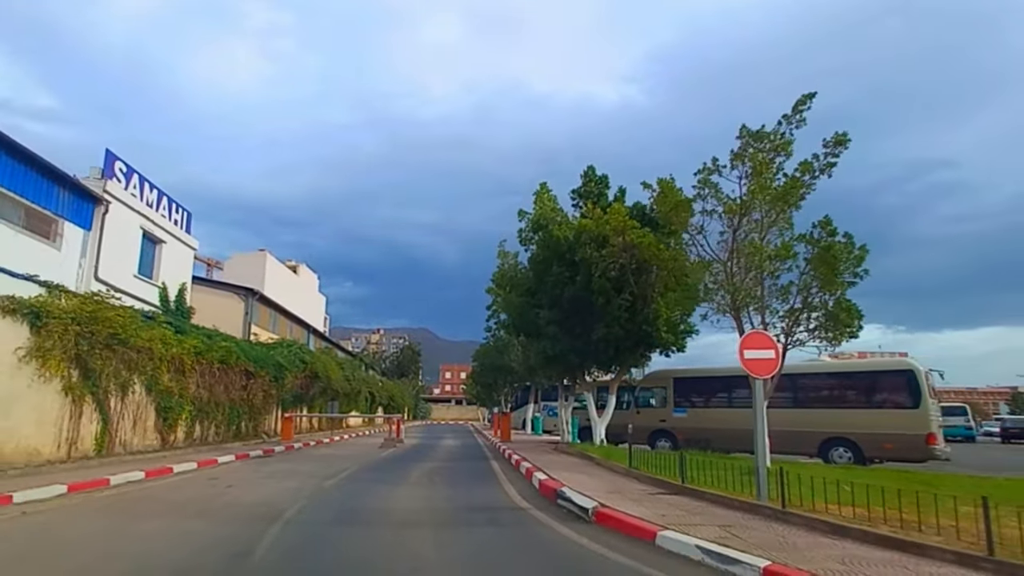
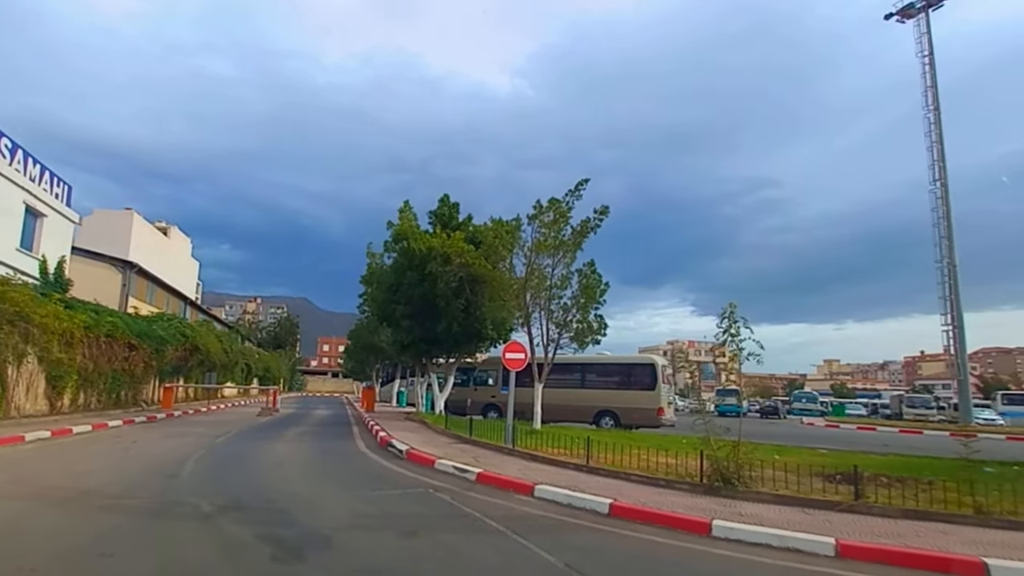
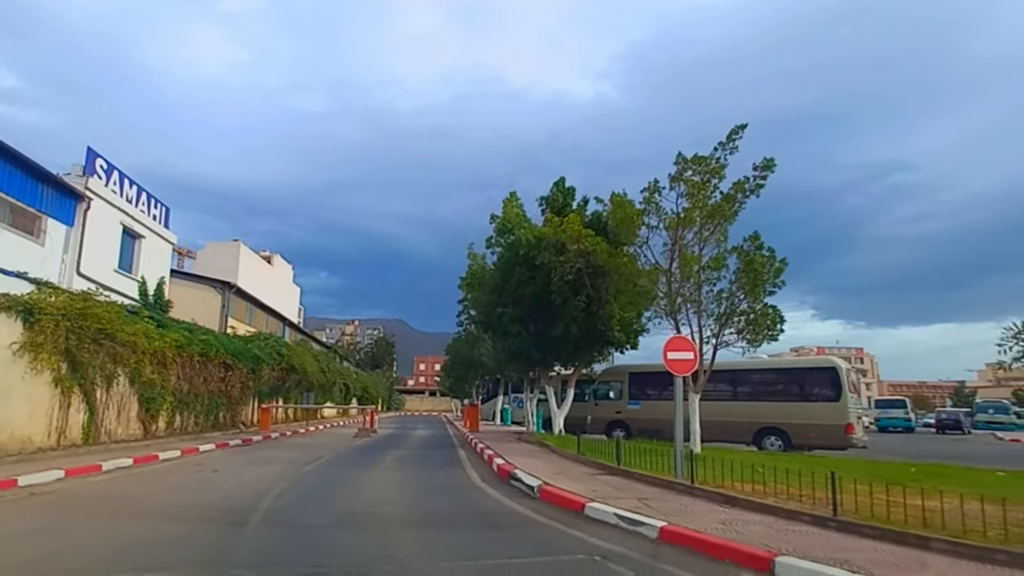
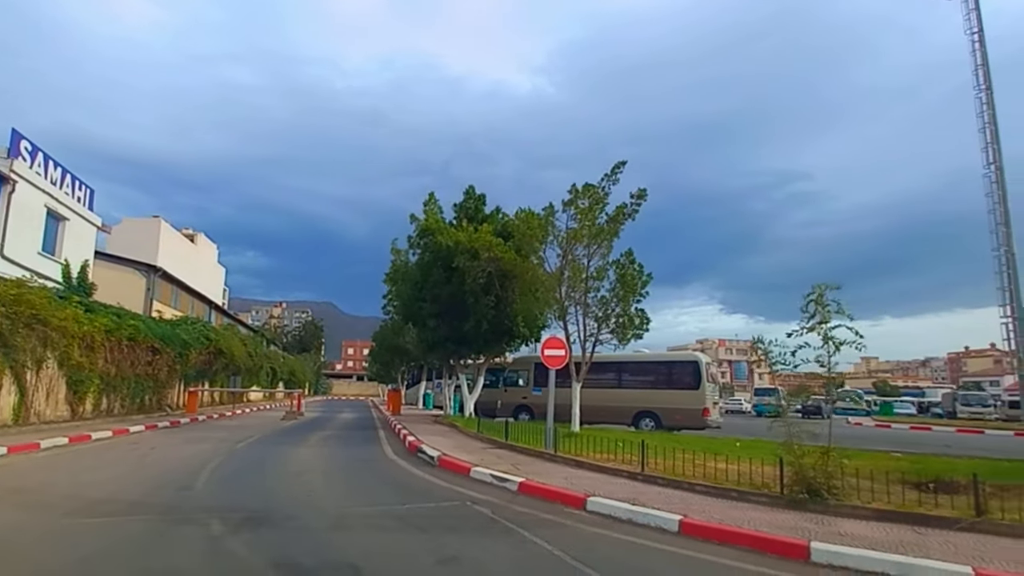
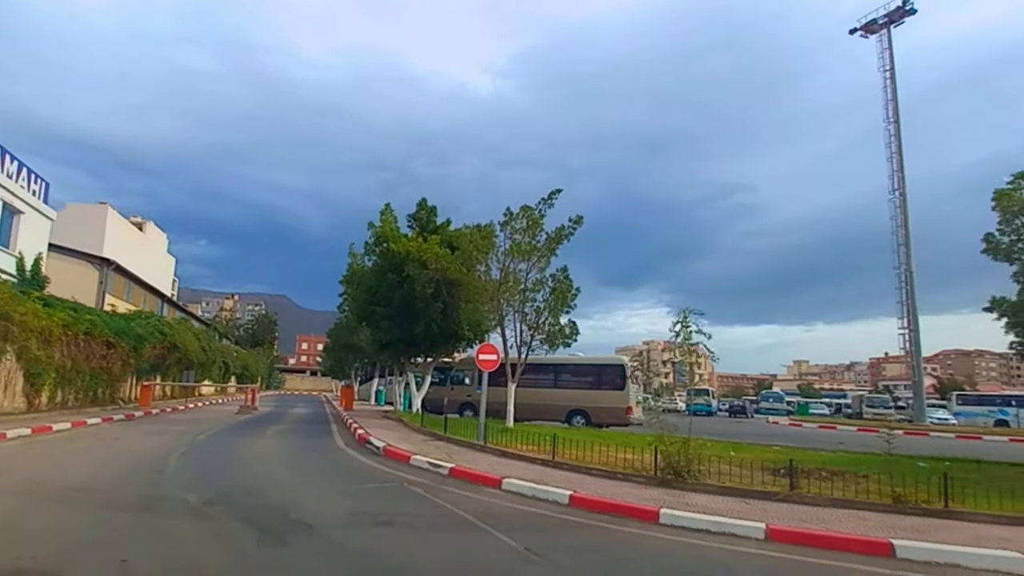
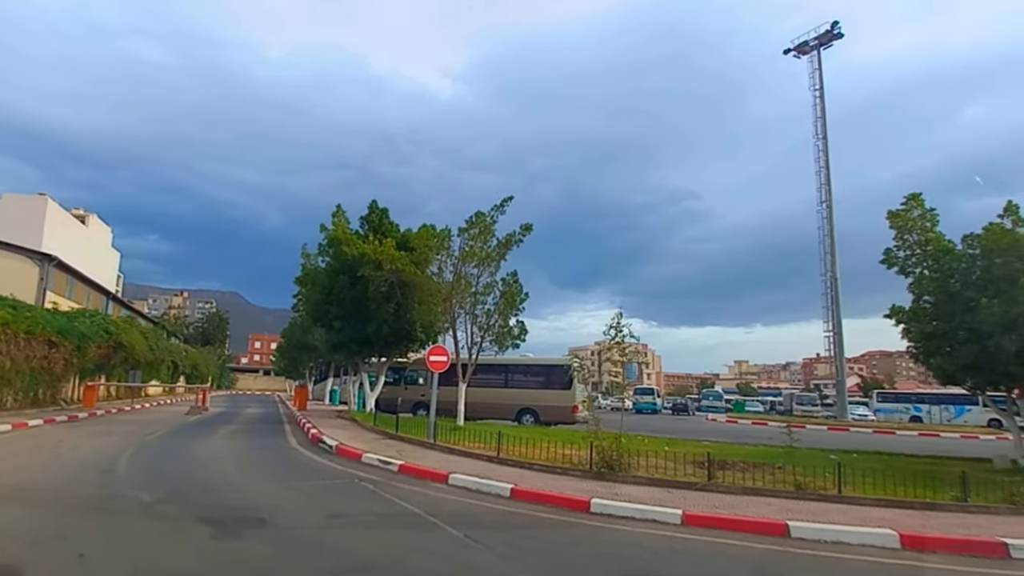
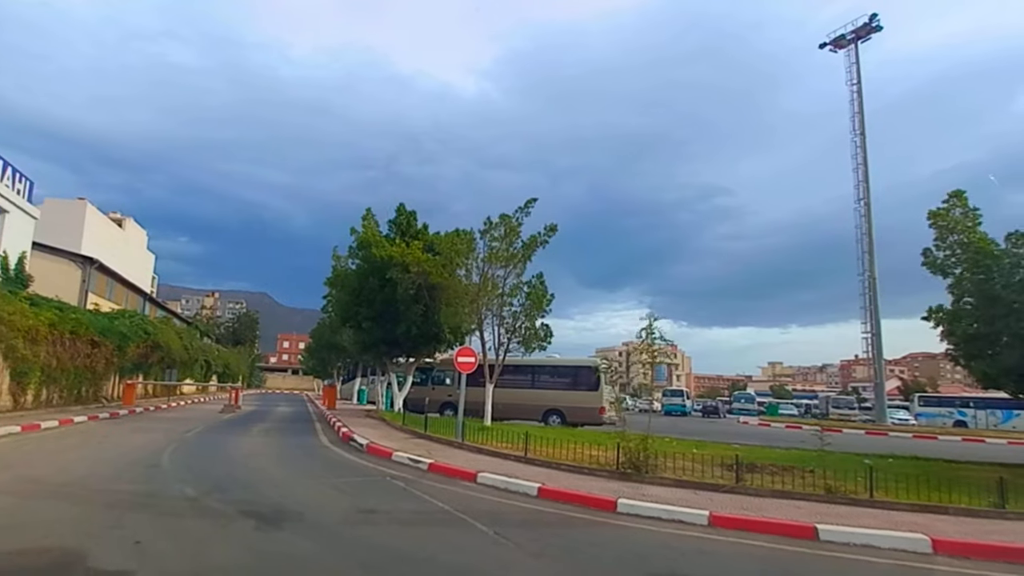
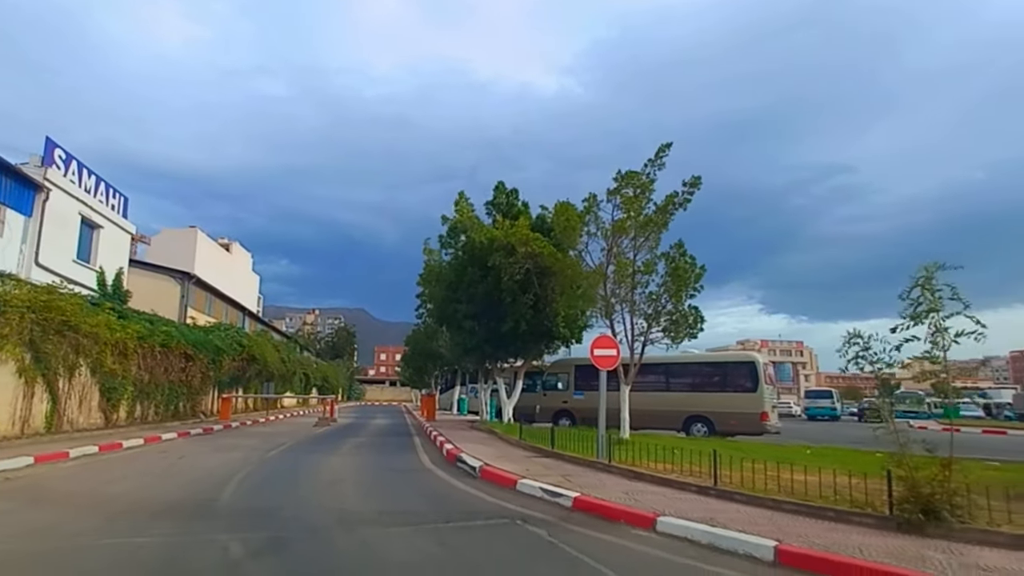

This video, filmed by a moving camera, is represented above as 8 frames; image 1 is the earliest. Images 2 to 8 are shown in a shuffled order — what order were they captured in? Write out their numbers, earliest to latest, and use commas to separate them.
3, 8, 4, 2, 5, 7, 6
